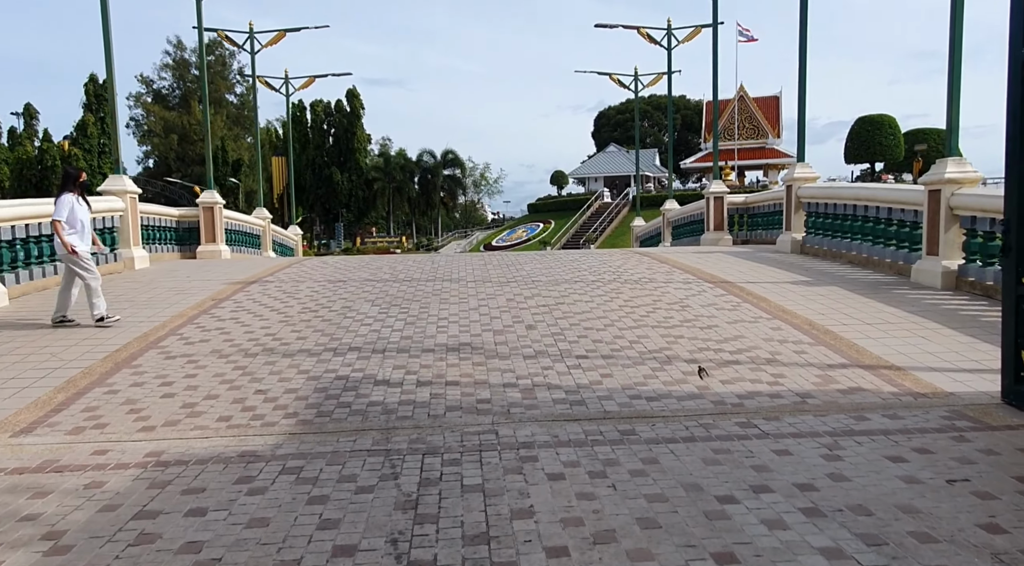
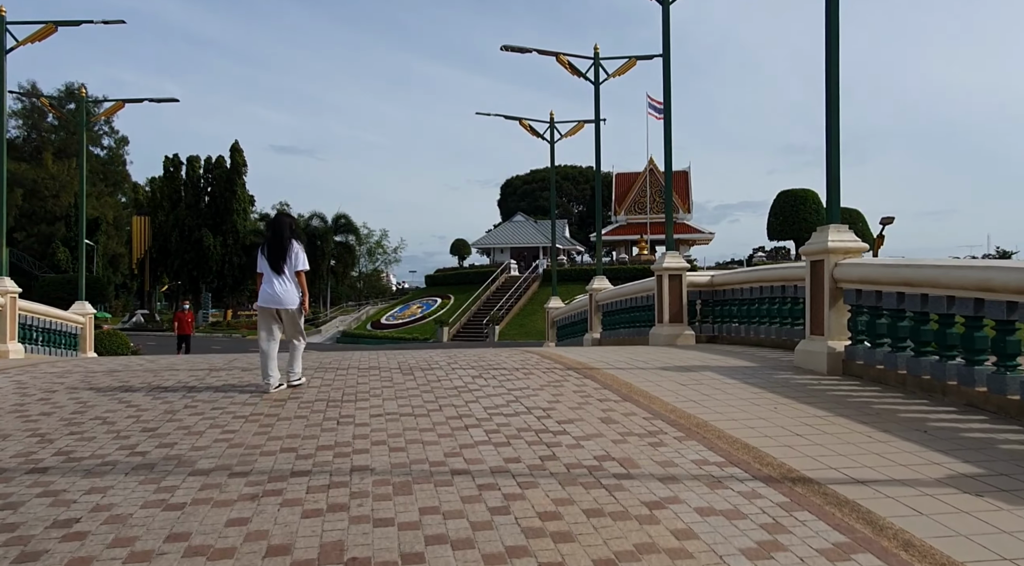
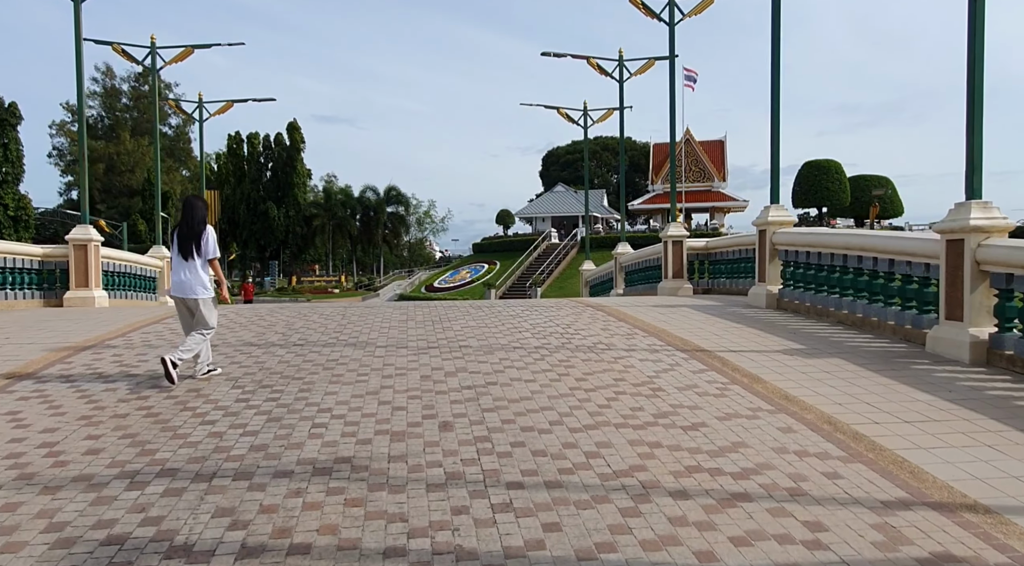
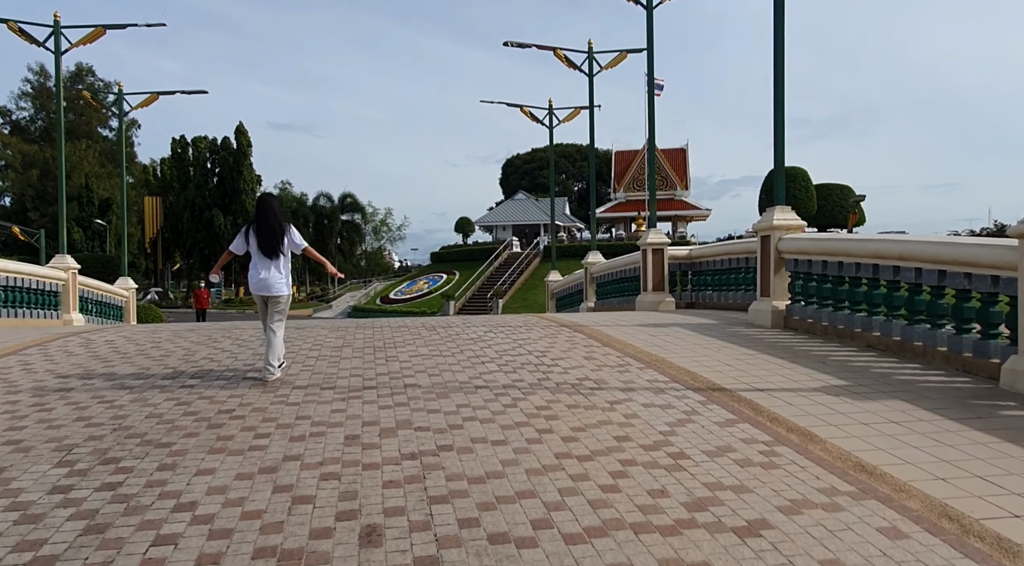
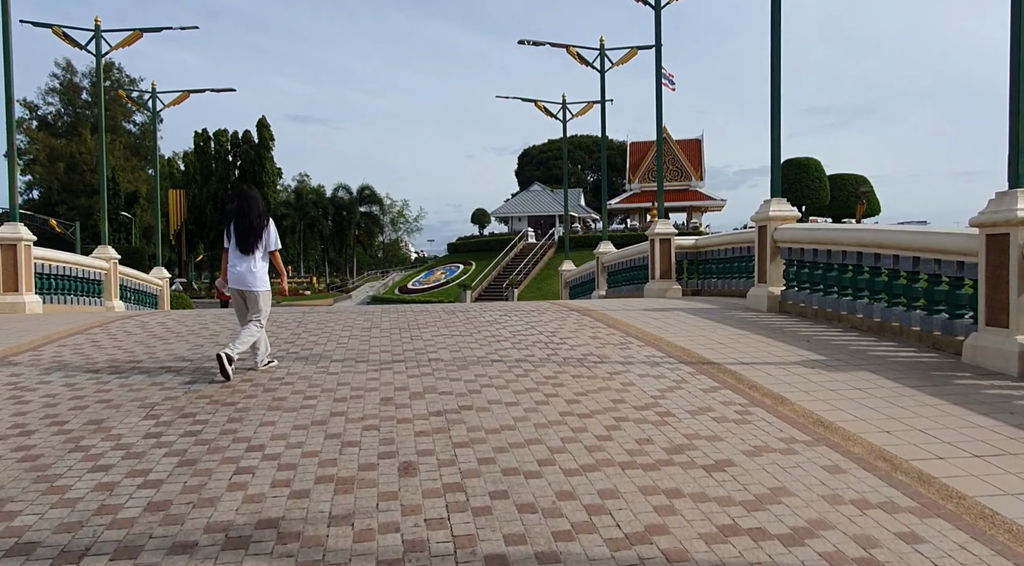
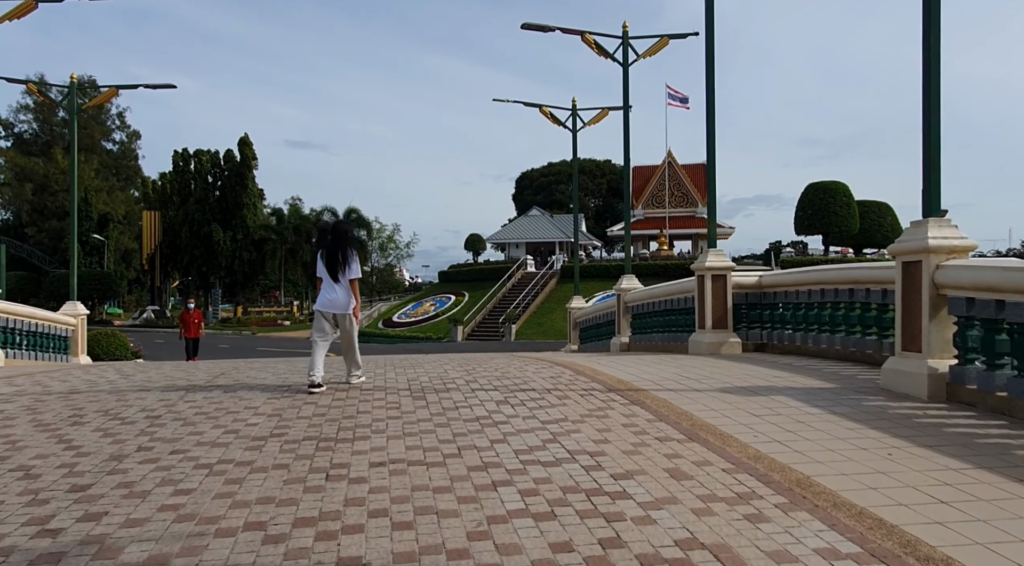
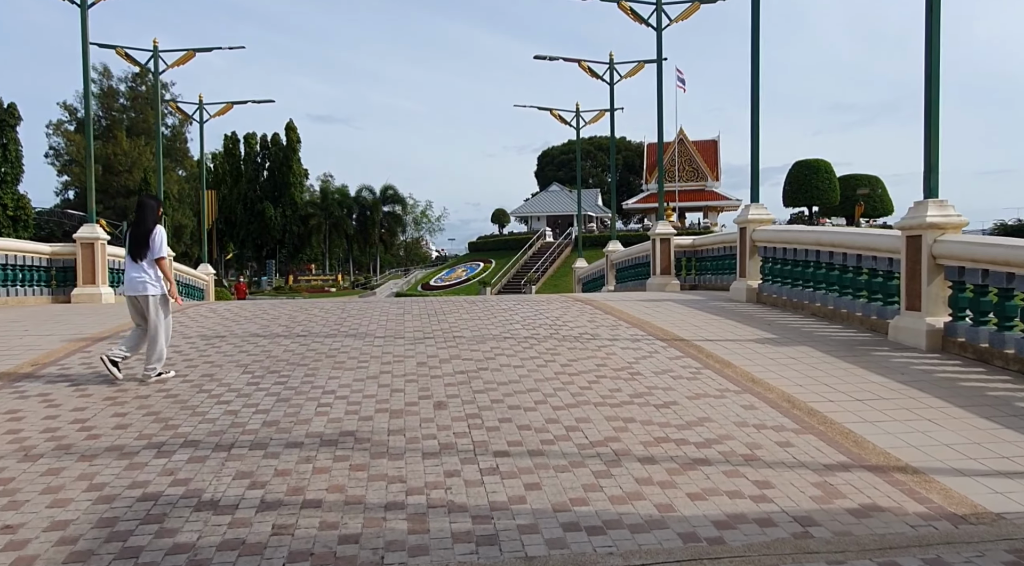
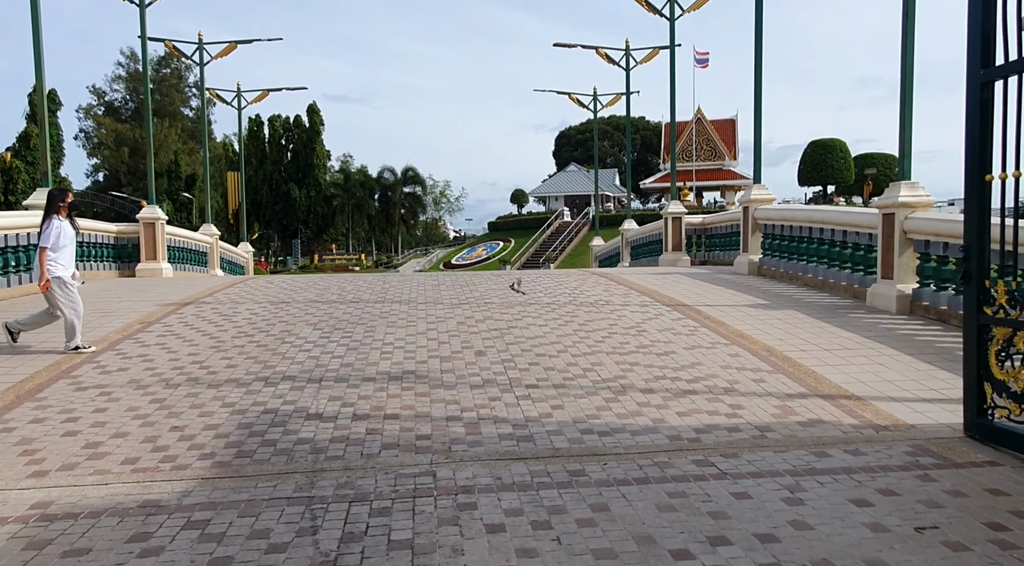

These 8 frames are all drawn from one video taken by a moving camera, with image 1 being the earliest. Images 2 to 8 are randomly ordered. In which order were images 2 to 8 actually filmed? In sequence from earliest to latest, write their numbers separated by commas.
8, 7, 3, 5, 4, 2, 6
